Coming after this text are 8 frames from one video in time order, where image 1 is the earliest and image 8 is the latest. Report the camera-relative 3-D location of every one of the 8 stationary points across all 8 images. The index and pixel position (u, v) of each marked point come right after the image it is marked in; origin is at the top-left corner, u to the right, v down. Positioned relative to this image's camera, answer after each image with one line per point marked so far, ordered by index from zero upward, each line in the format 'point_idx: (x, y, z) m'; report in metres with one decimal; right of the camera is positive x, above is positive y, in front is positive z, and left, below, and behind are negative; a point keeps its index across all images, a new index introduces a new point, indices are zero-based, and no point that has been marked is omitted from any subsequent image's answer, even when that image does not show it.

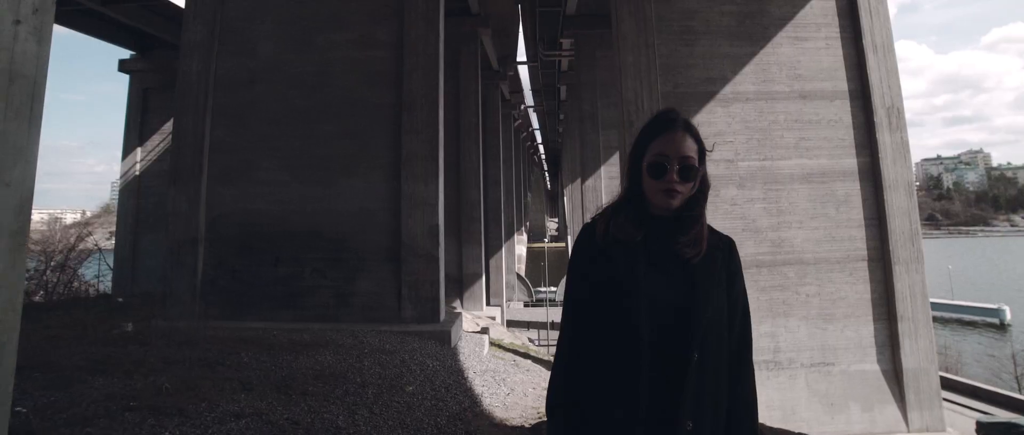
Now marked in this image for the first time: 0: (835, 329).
0: (+5.5, -1.9, +8.5) m
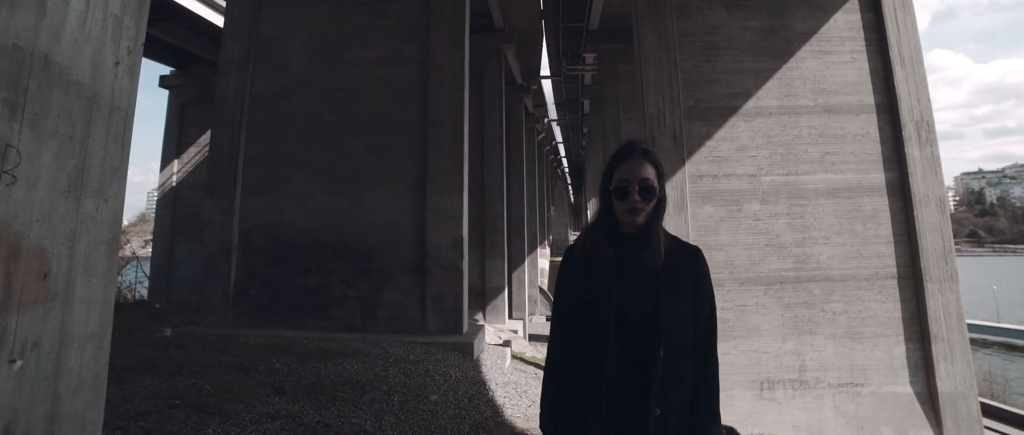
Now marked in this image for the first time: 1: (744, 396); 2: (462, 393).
0: (+5.9, -2.2, +8.3) m
1: (+3.8, -2.9, +8.2) m
2: (-0.6, -2.1, +6.1) m
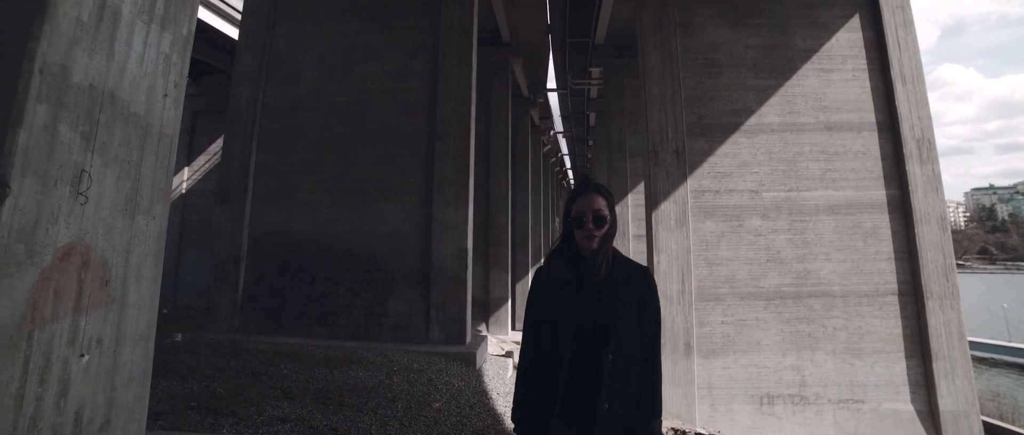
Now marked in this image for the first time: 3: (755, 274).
0: (+5.9, -2.5, +8.3) m
1: (+3.8, -3.2, +8.2) m
2: (-0.6, -2.3, +6.2) m
3: (+4.2, -1.0, +8.5) m
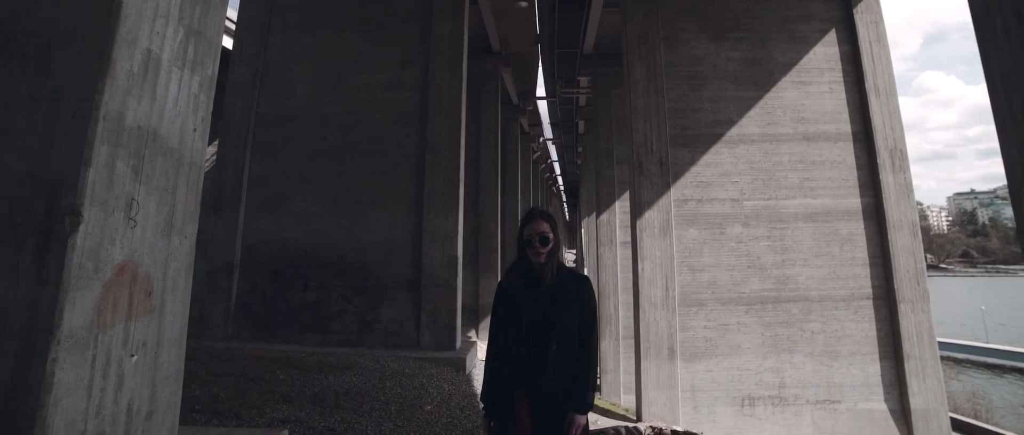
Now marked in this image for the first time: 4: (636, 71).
0: (+5.7, -2.6, +8.7) m
1: (+3.6, -3.3, +8.5) m
2: (-0.7, -2.4, +6.4) m
3: (+4.0, -1.1, +8.8) m
4: (+2.3, +2.7, +9.4) m
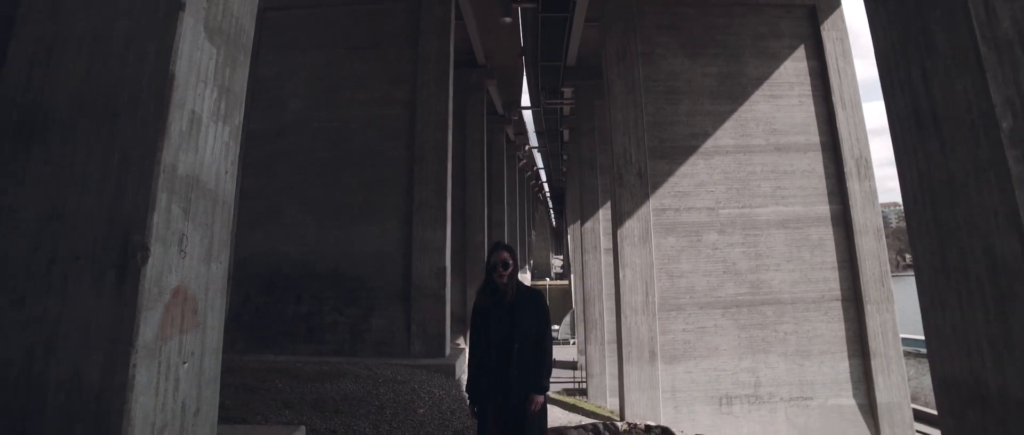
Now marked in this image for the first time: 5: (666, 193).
0: (+5.5, -2.7, +9.1) m
1: (+3.4, -3.5, +8.9) m
2: (-0.9, -2.6, +6.7) m
3: (+3.7, -1.3, +9.3) m
4: (+2.0, +2.6, +9.8) m
5: (+2.9, +0.5, +9.5) m
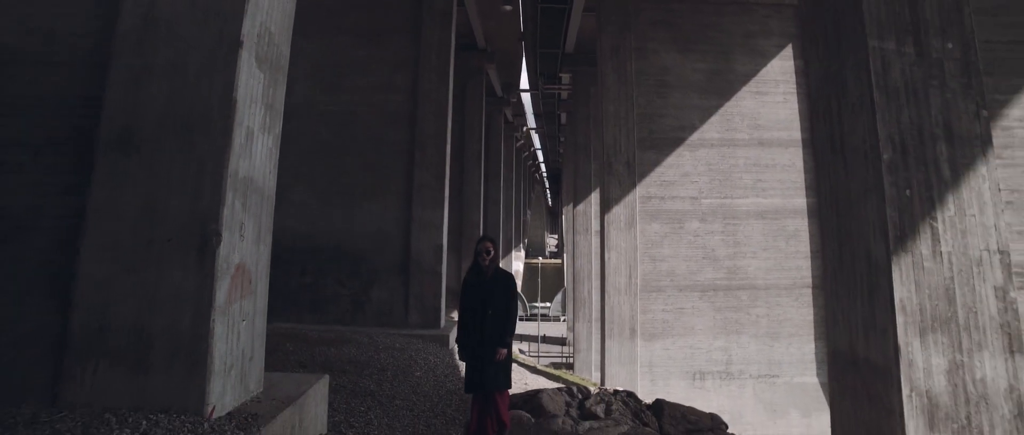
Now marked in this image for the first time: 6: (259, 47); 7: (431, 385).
0: (+5.3, -2.6, +9.9) m
1: (+3.2, -3.3, +9.7) m
2: (-1.1, -2.3, +7.4) m
3: (+3.6, -1.0, +9.9) m
4: (+2.0, +2.9, +10.3) m
5: (+2.8, +0.7, +10.1) m
6: (-1.4, +0.9, +2.7) m
7: (-1.1, -2.3, +6.6) m
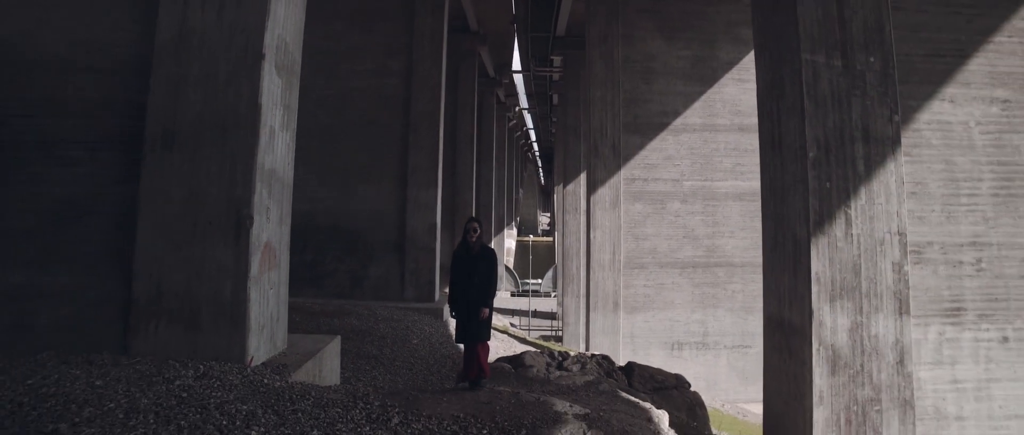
0: (+5.1, -2.2, +10.6) m
1: (+3.0, -2.9, +10.4) m
2: (-1.3, -2.0, +8.0) m
3: (+3.4, -0.6, +10.5) m
4: (+1.8, +3.3, +10.7) m
5: (+2.6, +1.1, +10.6) m
6: (-1.5, +1.0, +3.2) m
7: (-1.2, -2.0, +7.2) m
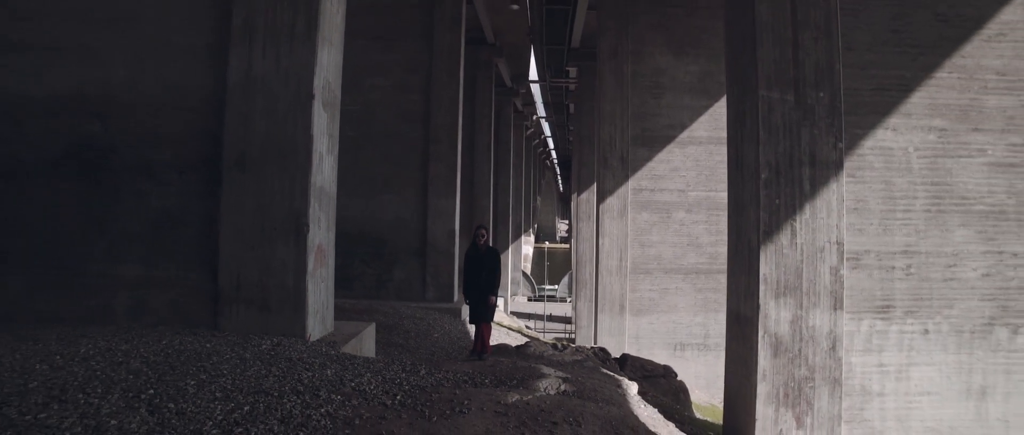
0: (+5.4, -2.4, +11.1) m
1: (+3.3, -3.1, +11.0) m
2: (-1.1, -2.1, +8.8) m
3: (+3.7, -0.8, +11.1) m
4: (+2.2, +3.1, +11.4) m
5: (+3.0, +1.0, +11.2) m
6: (-1.5, +1.0, +4.0) m
7: (-1.1, -2.1, +8.0) m
